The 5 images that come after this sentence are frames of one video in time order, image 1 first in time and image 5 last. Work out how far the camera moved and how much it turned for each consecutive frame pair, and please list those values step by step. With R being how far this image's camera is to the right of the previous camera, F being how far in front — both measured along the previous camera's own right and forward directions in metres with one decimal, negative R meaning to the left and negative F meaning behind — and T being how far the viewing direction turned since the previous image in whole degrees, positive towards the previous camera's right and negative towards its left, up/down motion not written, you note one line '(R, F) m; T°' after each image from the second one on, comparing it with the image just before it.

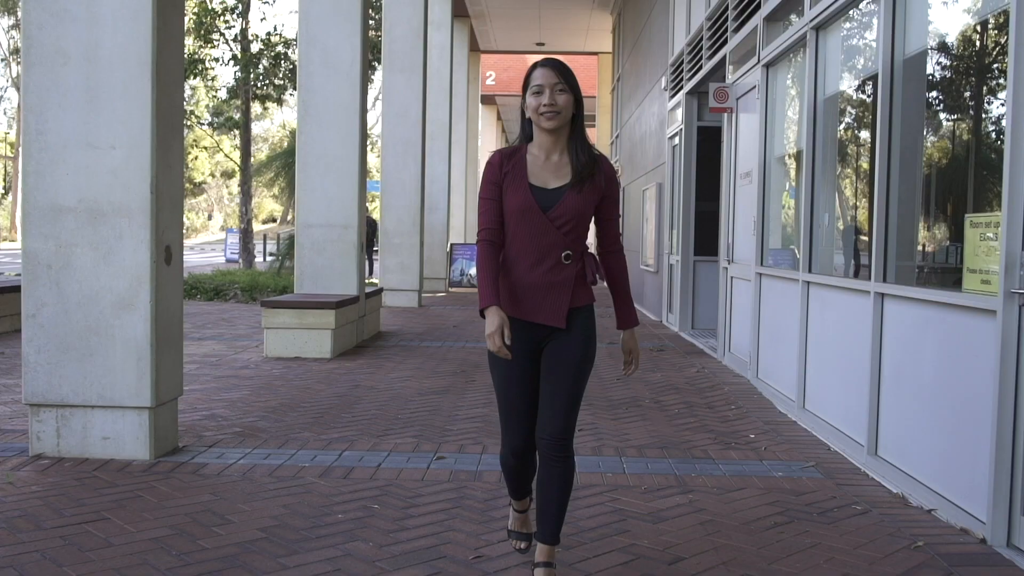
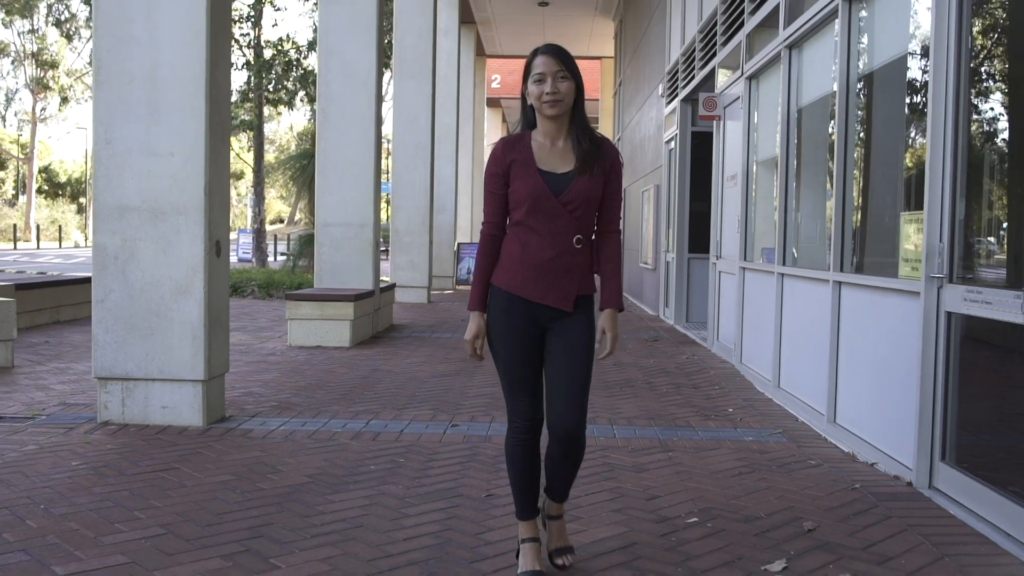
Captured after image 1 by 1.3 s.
(0.0, -0.7) m; 0°
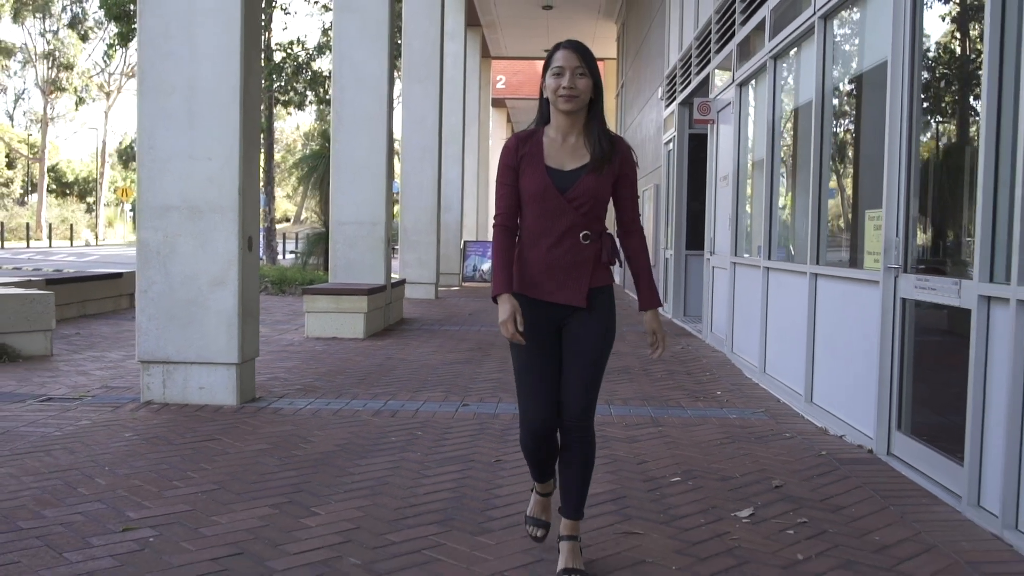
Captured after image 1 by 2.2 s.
(0.0, -0.6) m; 0°
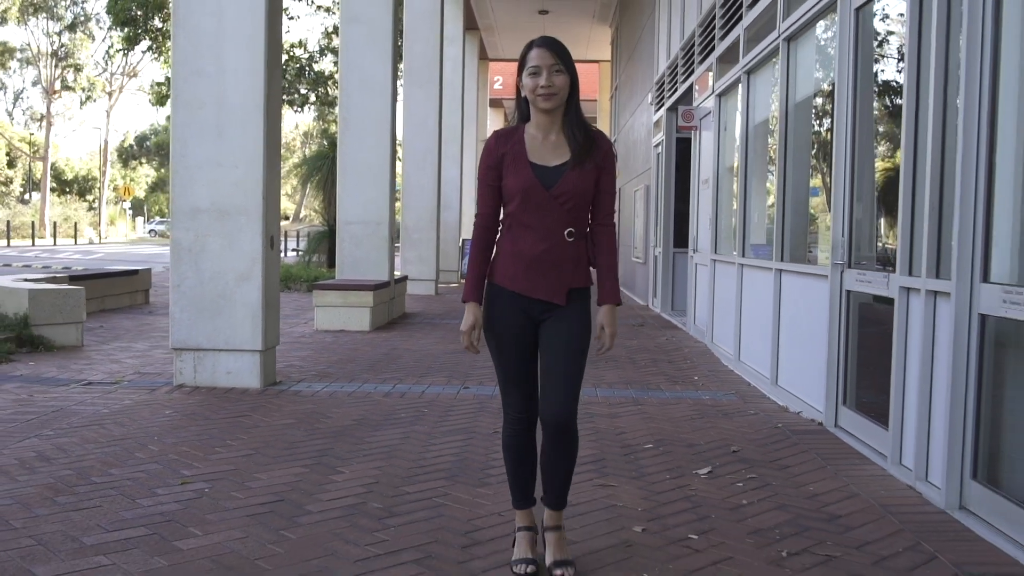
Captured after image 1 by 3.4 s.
(0.0, -0.7) m; 0°
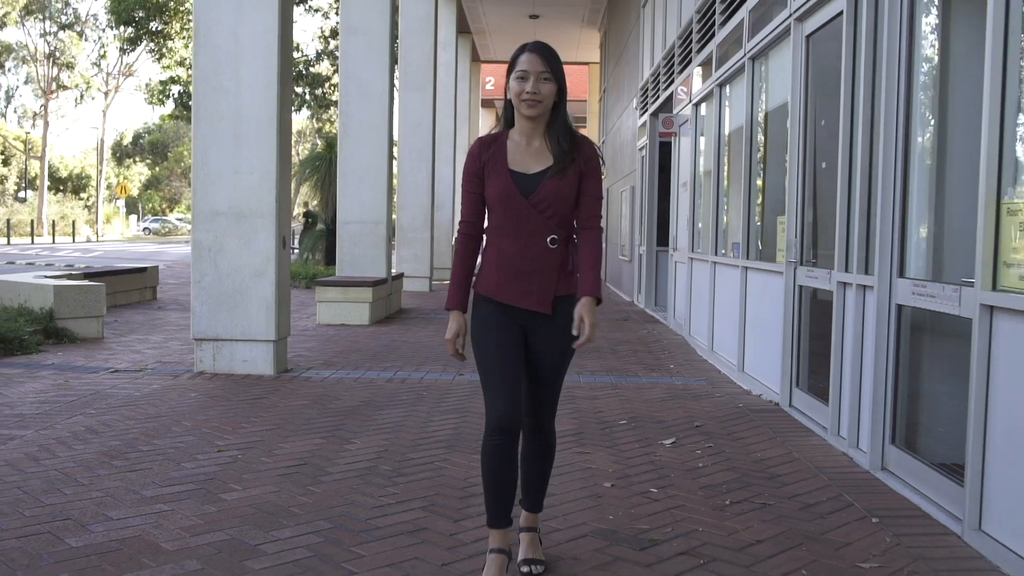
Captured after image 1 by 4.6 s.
(0.0, -0.7) m; 0°
